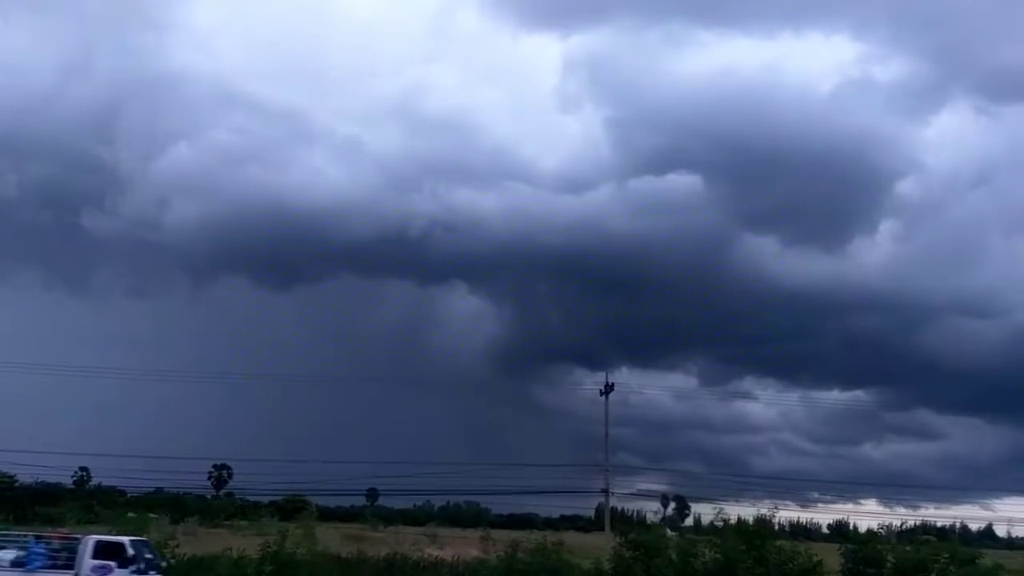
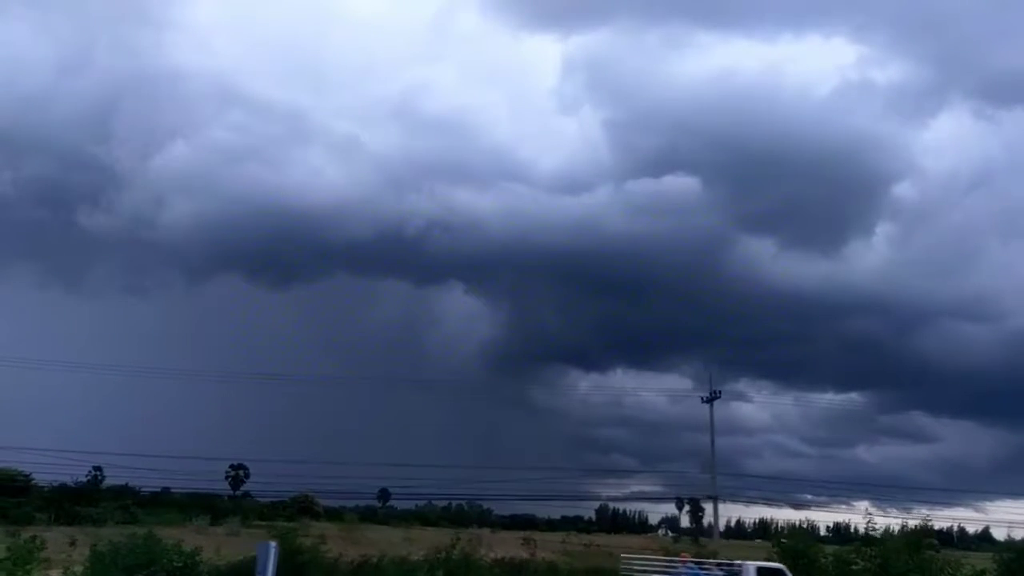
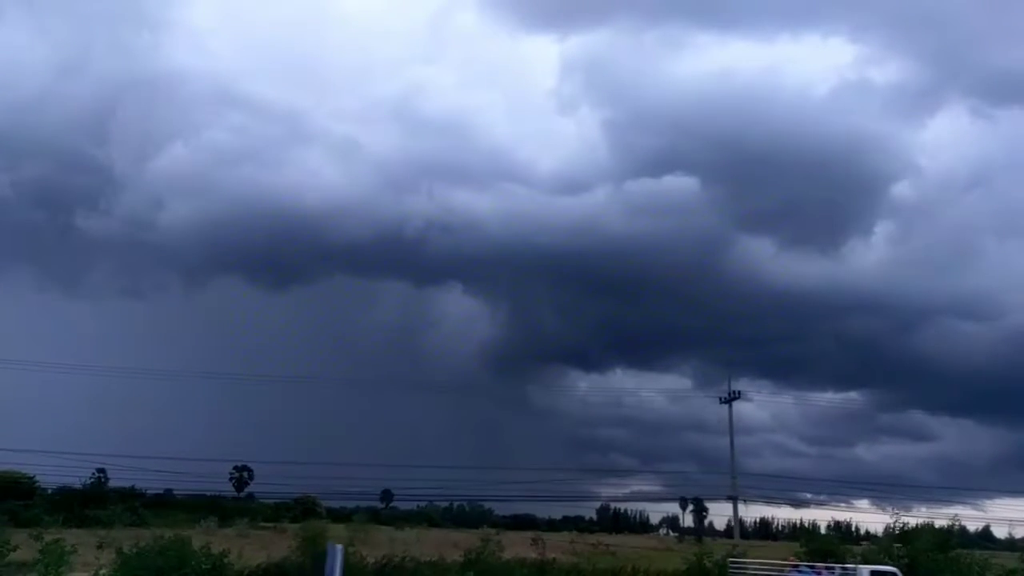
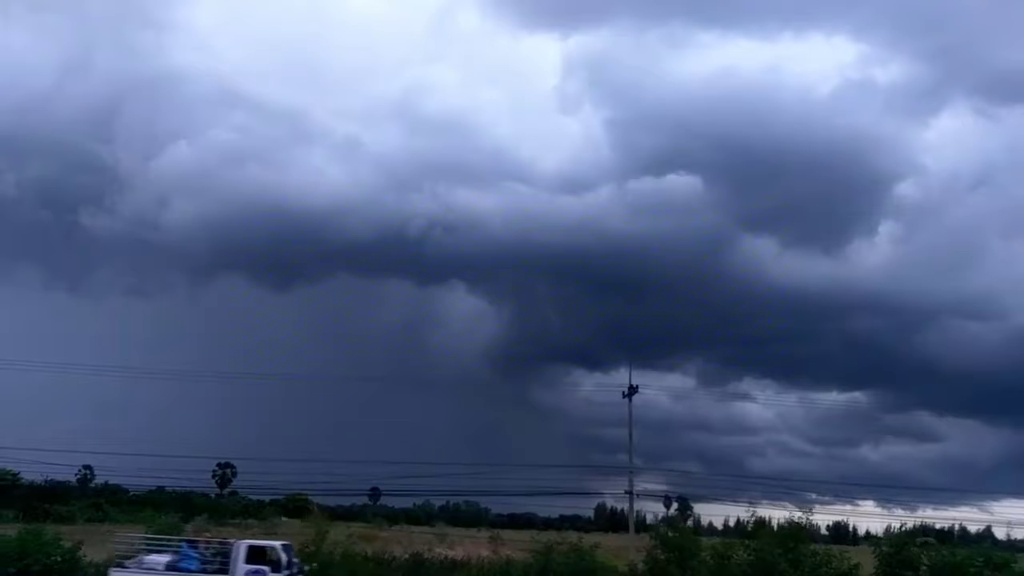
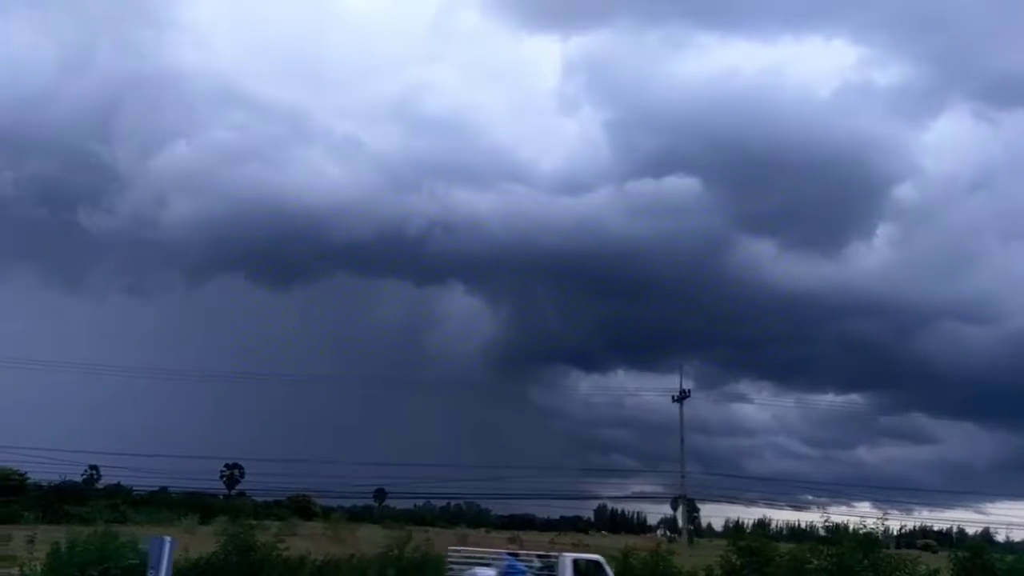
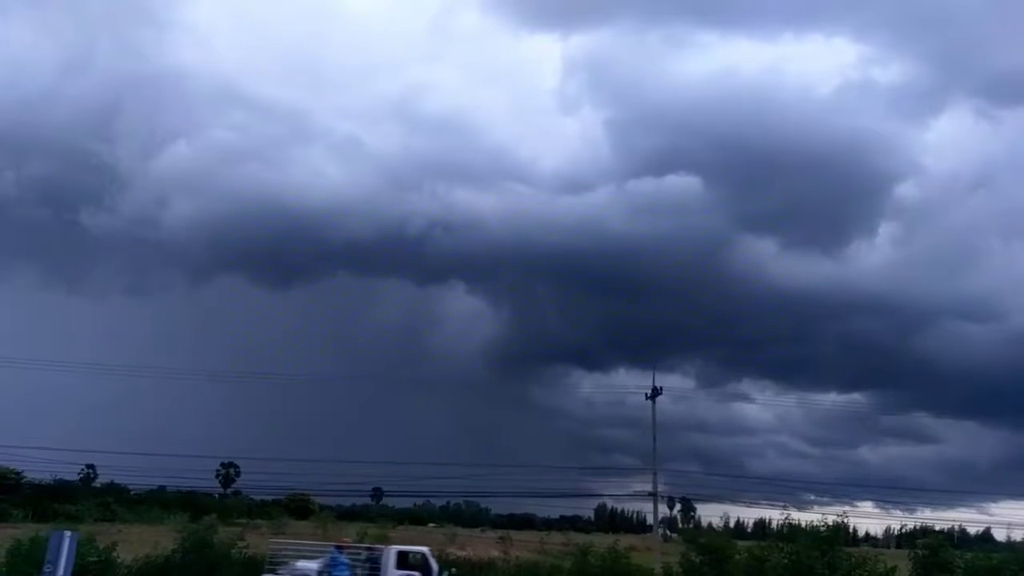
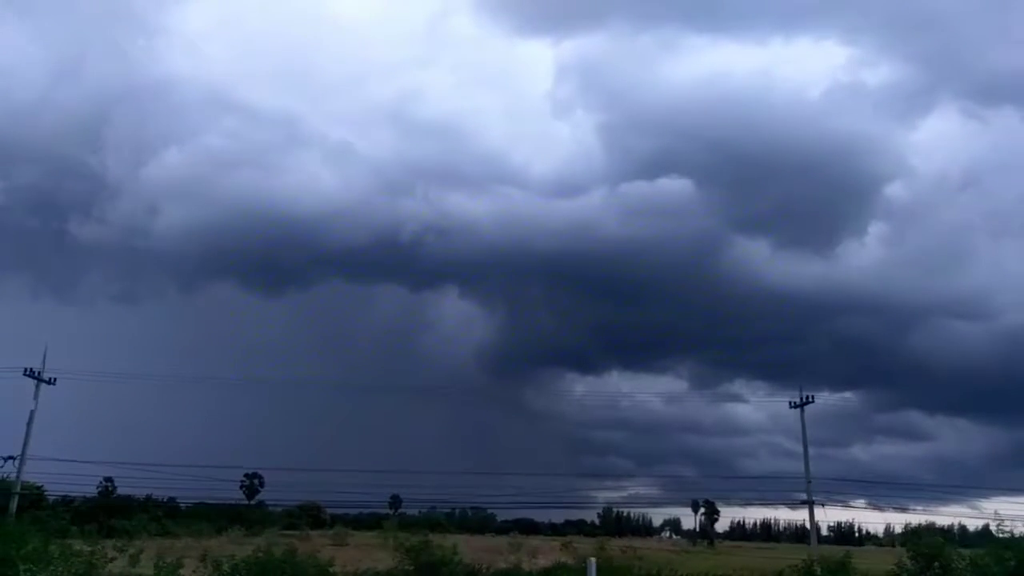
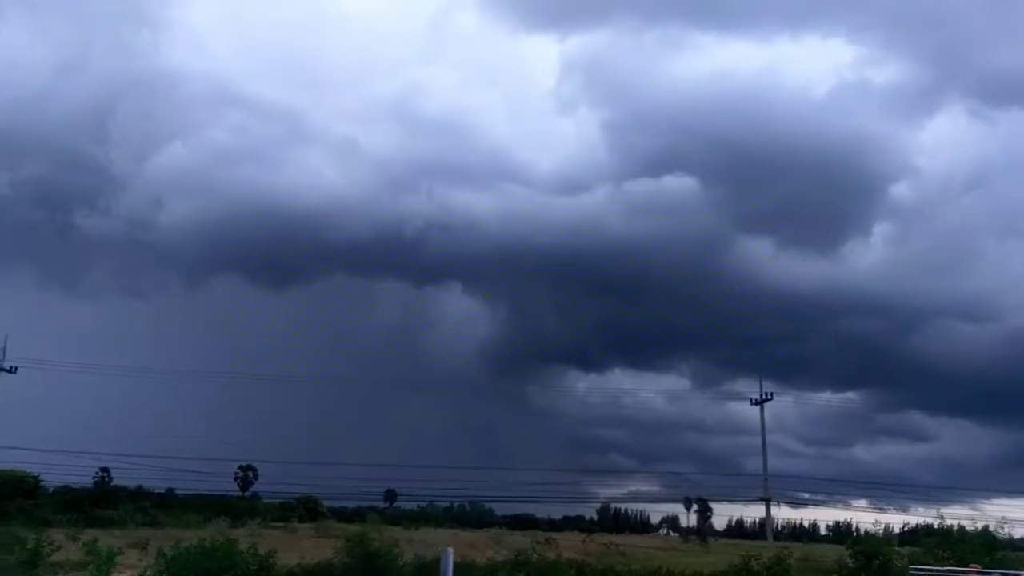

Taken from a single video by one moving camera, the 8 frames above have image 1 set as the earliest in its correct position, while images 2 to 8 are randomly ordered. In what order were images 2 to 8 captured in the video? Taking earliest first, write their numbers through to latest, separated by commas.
4, 6, 5, 2, 3, 8, 7
